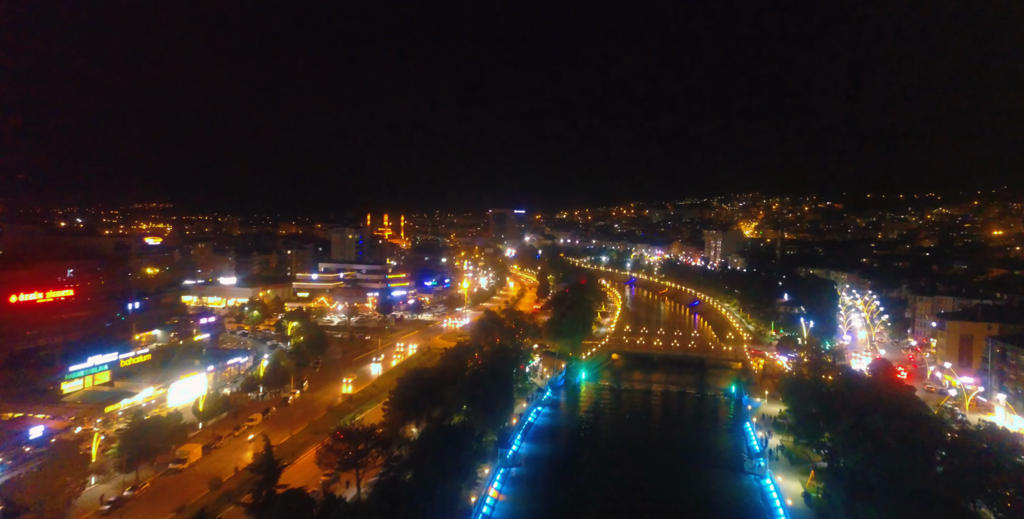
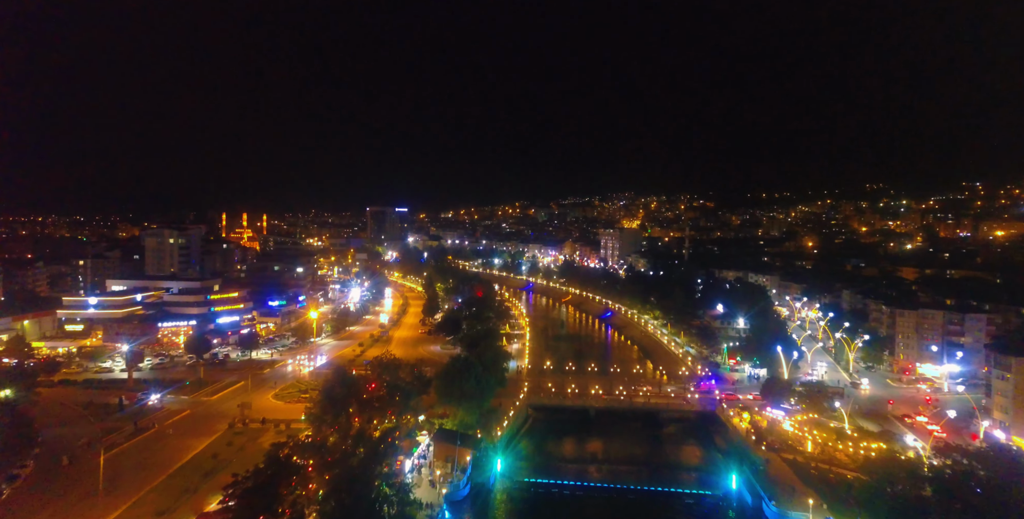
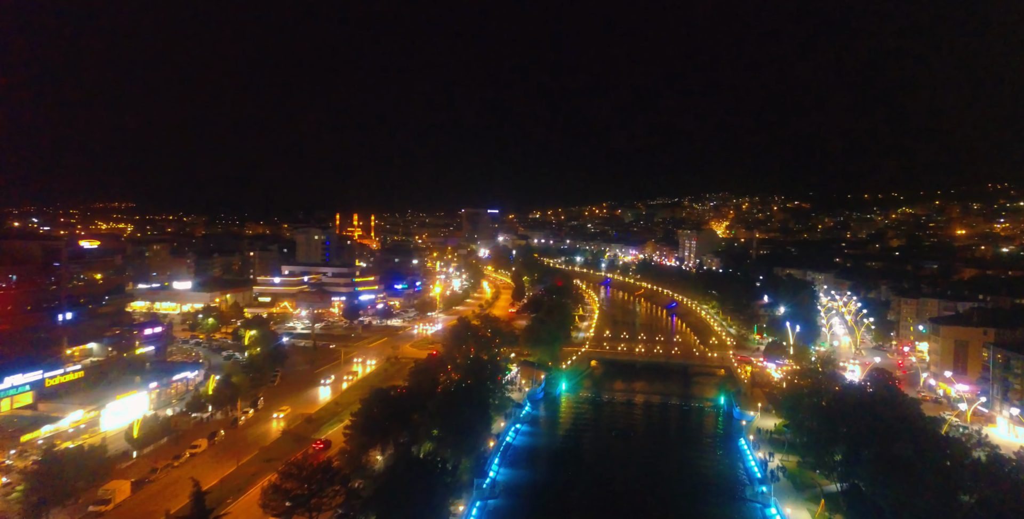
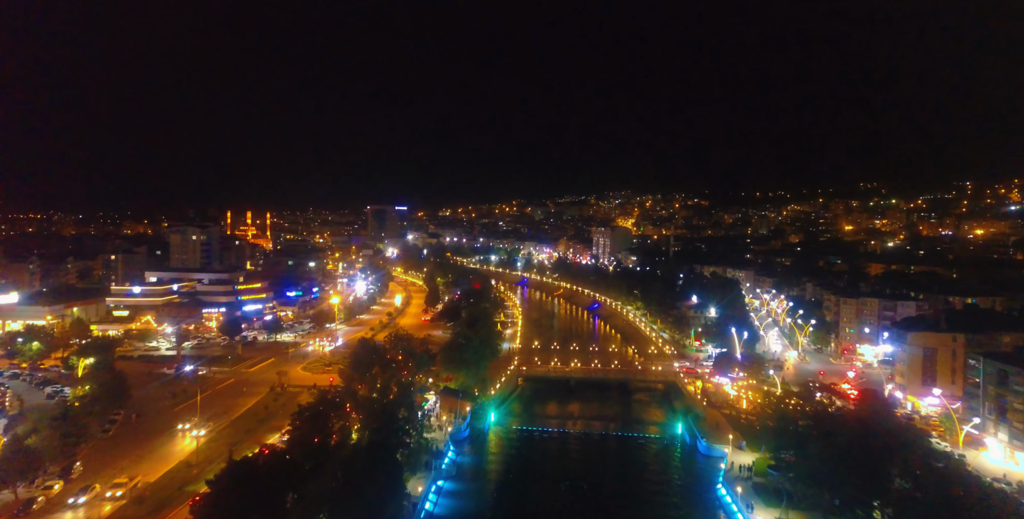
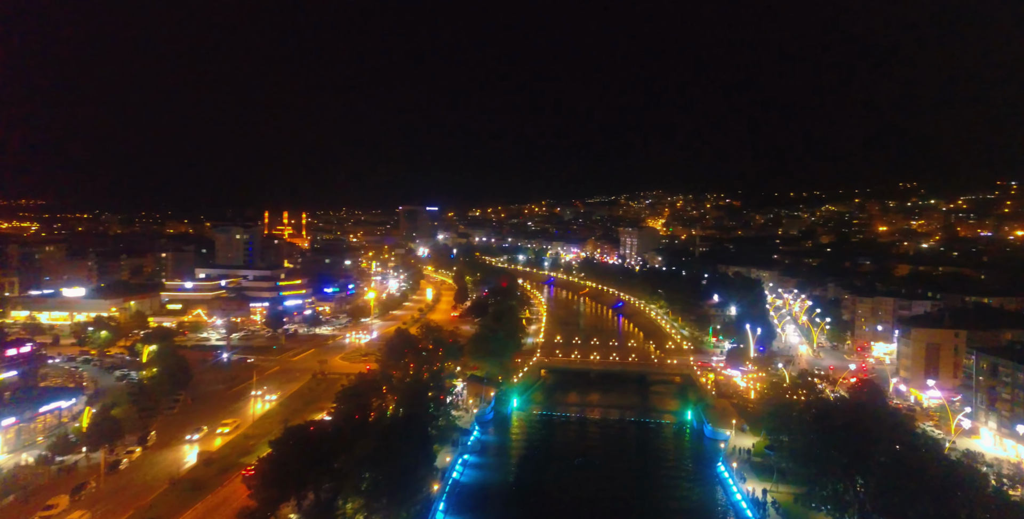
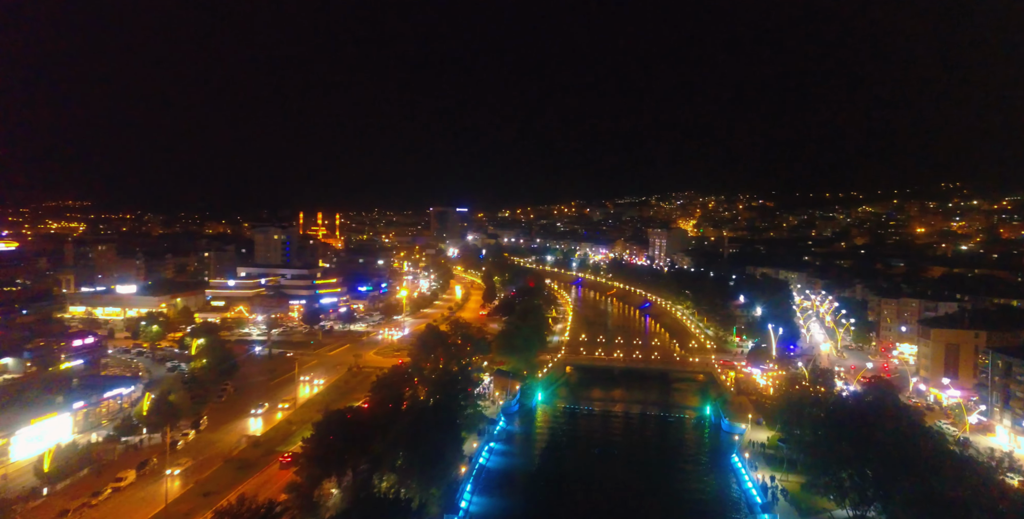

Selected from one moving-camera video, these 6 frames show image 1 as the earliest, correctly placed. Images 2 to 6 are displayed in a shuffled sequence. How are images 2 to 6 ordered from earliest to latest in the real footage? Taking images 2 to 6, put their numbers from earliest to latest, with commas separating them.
3, 6, 5, 4, 2
